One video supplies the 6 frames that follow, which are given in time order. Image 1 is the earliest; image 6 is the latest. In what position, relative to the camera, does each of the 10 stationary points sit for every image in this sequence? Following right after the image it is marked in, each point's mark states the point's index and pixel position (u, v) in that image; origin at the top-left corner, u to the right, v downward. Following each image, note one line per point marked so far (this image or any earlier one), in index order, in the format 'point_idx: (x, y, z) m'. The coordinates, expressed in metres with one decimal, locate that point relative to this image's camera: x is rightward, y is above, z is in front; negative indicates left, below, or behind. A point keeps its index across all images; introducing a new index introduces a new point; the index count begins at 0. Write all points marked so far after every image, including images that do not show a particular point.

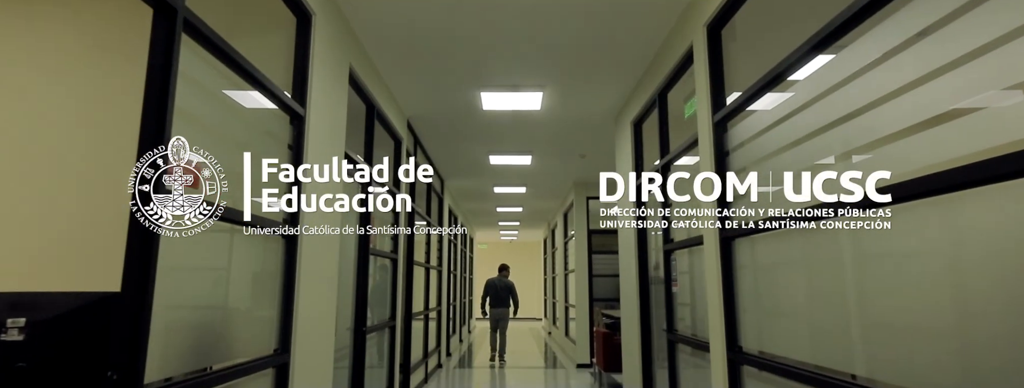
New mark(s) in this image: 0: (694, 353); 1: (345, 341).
0: (+1.1, -1.0, +3.1) m
1: (-1.1, -1.0, +3.3) m
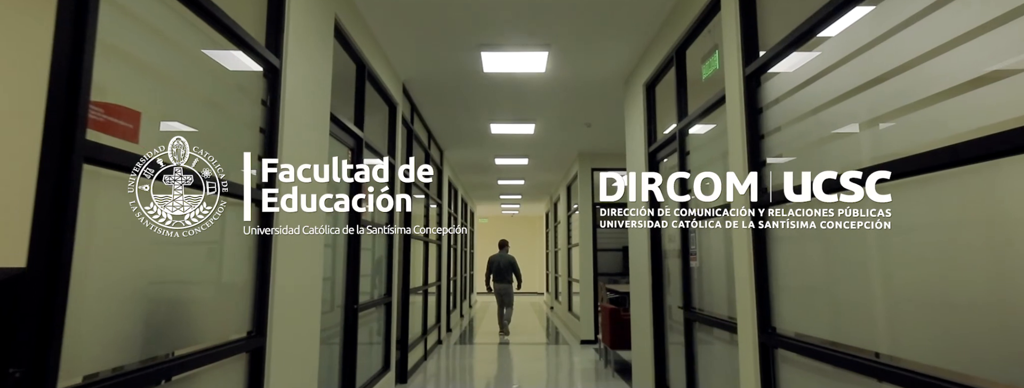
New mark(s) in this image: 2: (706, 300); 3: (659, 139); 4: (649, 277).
0: (+1.2, -0.8, +2.8) m
1: (-1.1, -0.8, +3.1) m
2: (+1.1, -0.6, +2.9) m
3: (+1.1, +0.4, +3.6) m
4: (+1.0, -0.6, +3.7) m
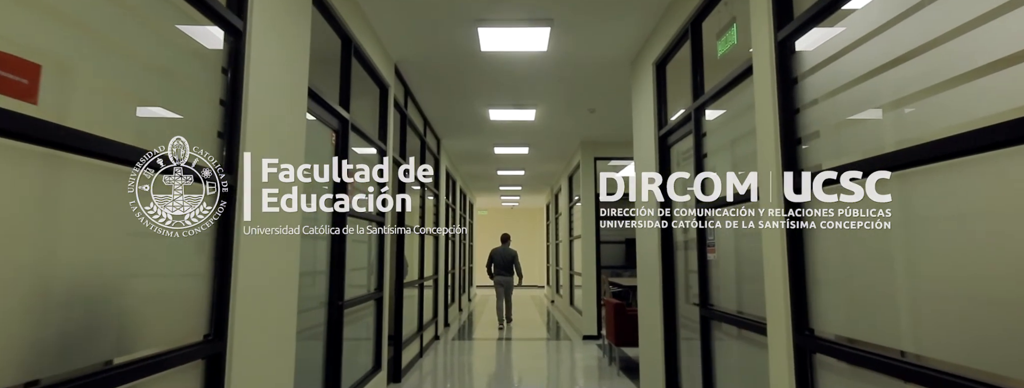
0: (+1.2, -0.7, +2.6) m
1: (-1.1, -0.7, +2.8) m
2: (+1.1, -0.5, +2.6) m
3: (+1.1, +0.5, +3.4) m
4: (+1.0, -0.5, +3.4) m
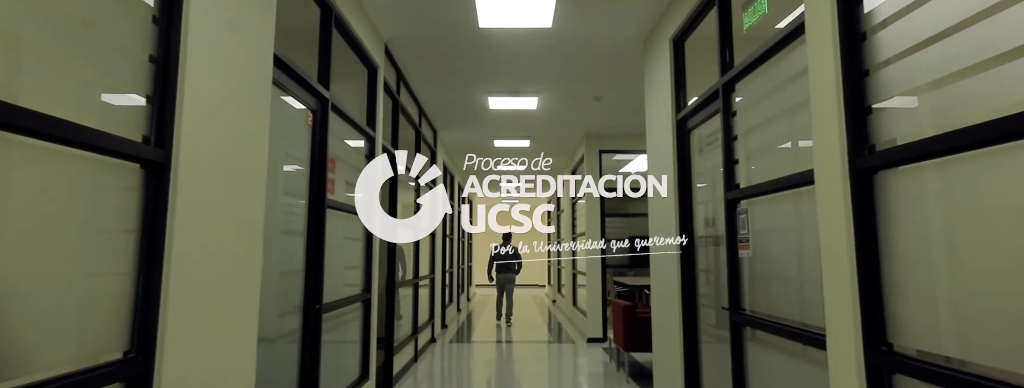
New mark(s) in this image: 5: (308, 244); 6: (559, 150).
0: (+1.2, -0.7, +2.2) m
1: (-1.1, -0.6, +2.4) m
2: (+1.1, -0.5, +2.3) m
3: (+1.1, +0.5, +3.0) m
4: (+1.1, -0.5, +3.1) m
5: (-1.1, -0.3, +2.6) m
6: (+0.8, +0.7, +8.0) m
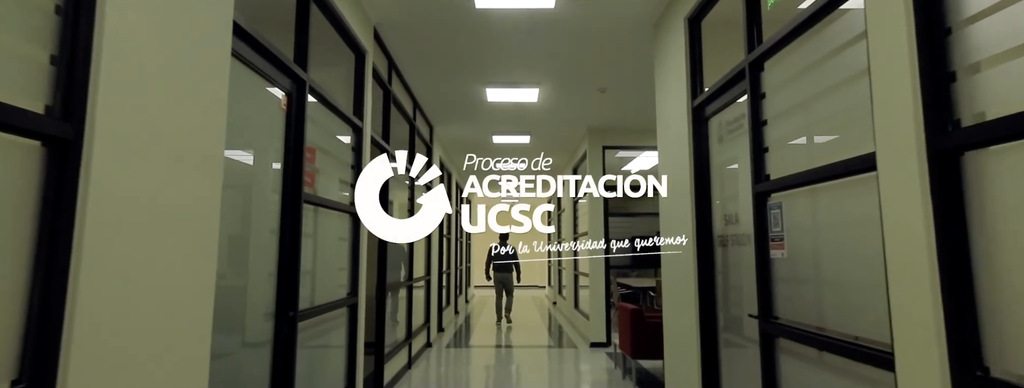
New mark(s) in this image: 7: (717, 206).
0: (+1.2, -0.6, +1.9) m
1: (-1.1, -0.6, +2.2) m
2: (+1.1, -0.4, +2.0) m
3: (+1.1, +0.6, +2.7) m
4: (+1.0, -0.4, +2.8) m
5: (-1.1, -0.2, +2.3) m
6: (+0.8, +0.7, +7.7) m
7: (+1.1, -0.1, +2.7) m
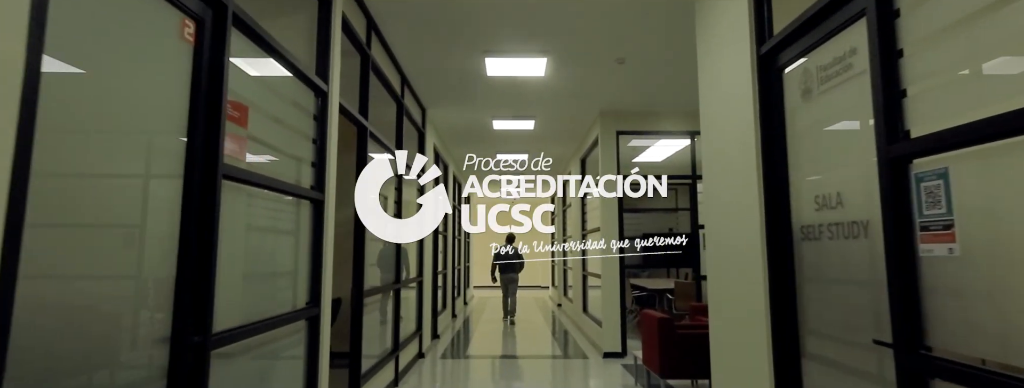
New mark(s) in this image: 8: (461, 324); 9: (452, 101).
0: (+1.2, -0.5, +1.2) m
1: (-1.1, -0.5, +1.5) m
2: (+1.2, -0.3, +1.3) m
3: (+1.1, +0.7, +2.0) m
4: (+1.1, -0.3, +2.1) m
5: (-1.1, -0.1, +1.6) m
6: (+0.8, +0.8, +7.0) m
7: (+1.1, 0.0, +2.0) m
8: (-0.9, -2.2, +8.5) m
9: (-0.7, +1.0, +5.6) m
